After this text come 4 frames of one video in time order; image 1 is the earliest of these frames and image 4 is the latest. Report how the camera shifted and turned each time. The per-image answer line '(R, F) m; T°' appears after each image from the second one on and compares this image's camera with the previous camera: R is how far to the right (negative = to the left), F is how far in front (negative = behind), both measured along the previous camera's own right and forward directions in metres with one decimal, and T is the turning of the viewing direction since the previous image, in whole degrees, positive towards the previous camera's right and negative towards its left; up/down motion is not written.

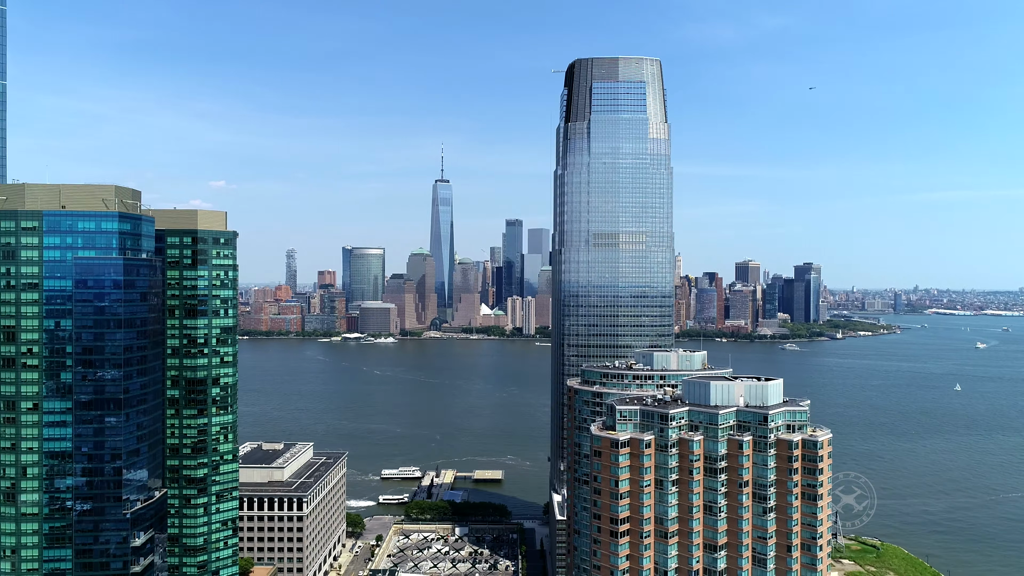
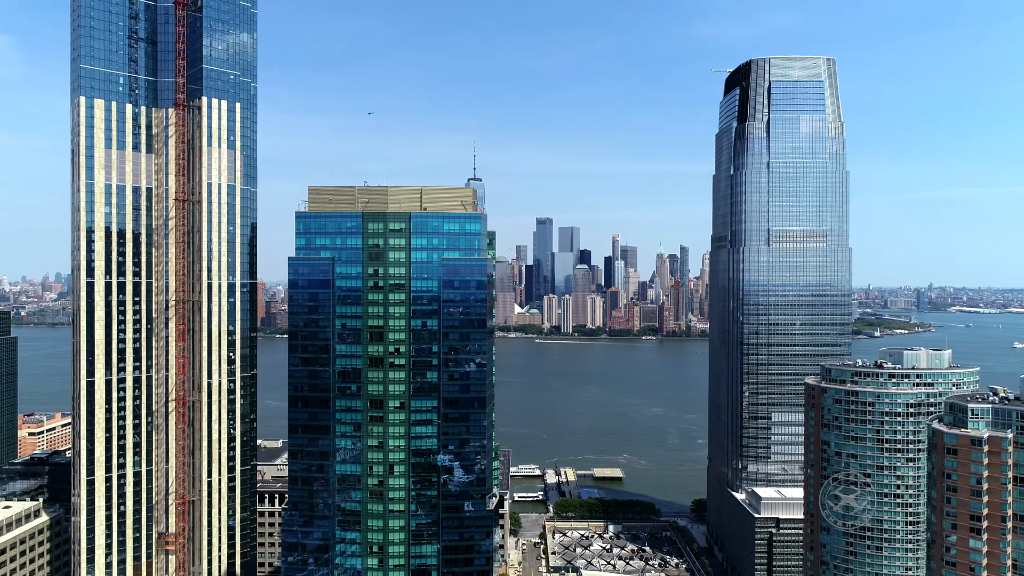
(-54.3, -1.4) m; 0°
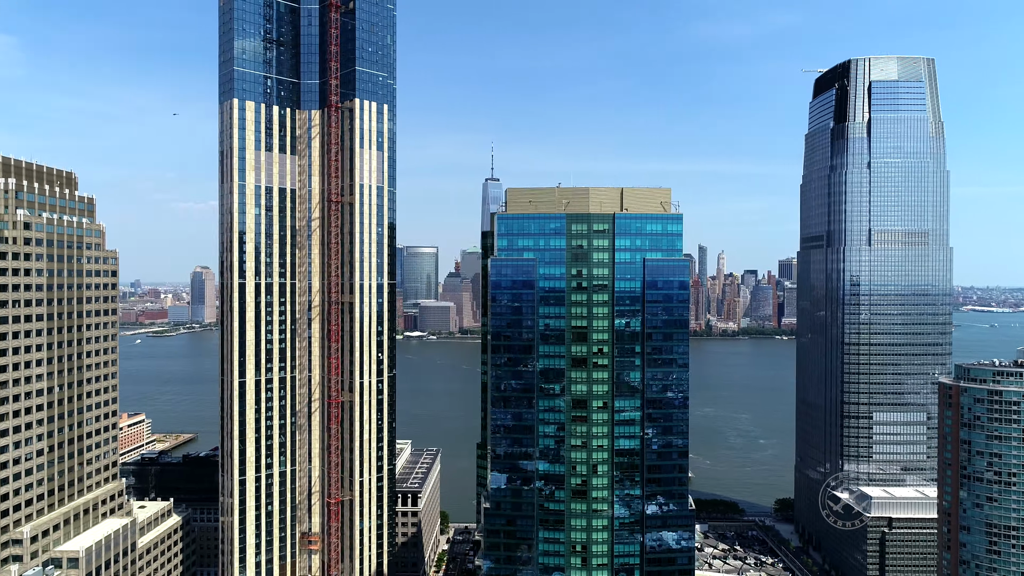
(-30.9, -0.5) m; 0°
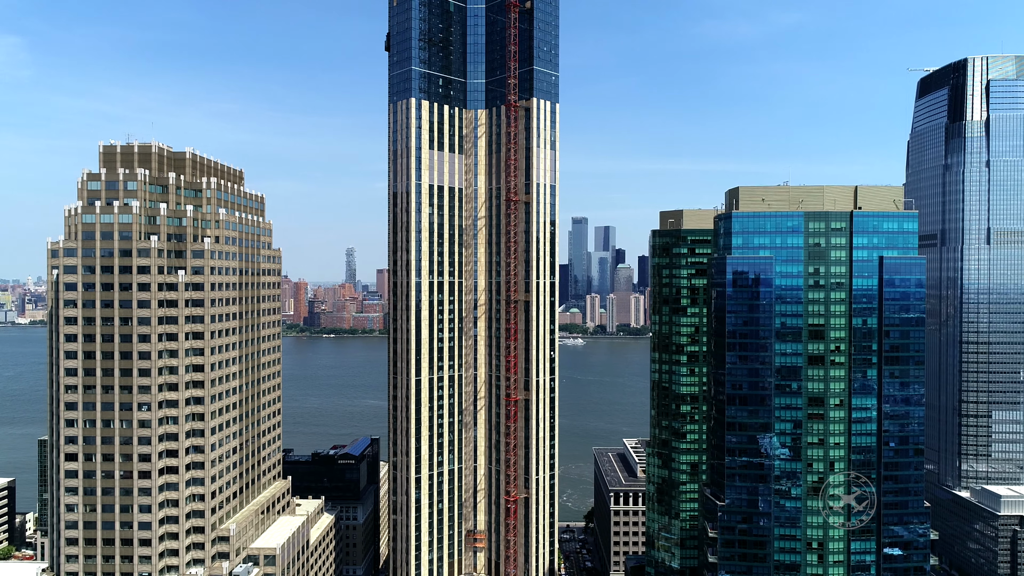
(-36.3, -0.4) m; 0°
